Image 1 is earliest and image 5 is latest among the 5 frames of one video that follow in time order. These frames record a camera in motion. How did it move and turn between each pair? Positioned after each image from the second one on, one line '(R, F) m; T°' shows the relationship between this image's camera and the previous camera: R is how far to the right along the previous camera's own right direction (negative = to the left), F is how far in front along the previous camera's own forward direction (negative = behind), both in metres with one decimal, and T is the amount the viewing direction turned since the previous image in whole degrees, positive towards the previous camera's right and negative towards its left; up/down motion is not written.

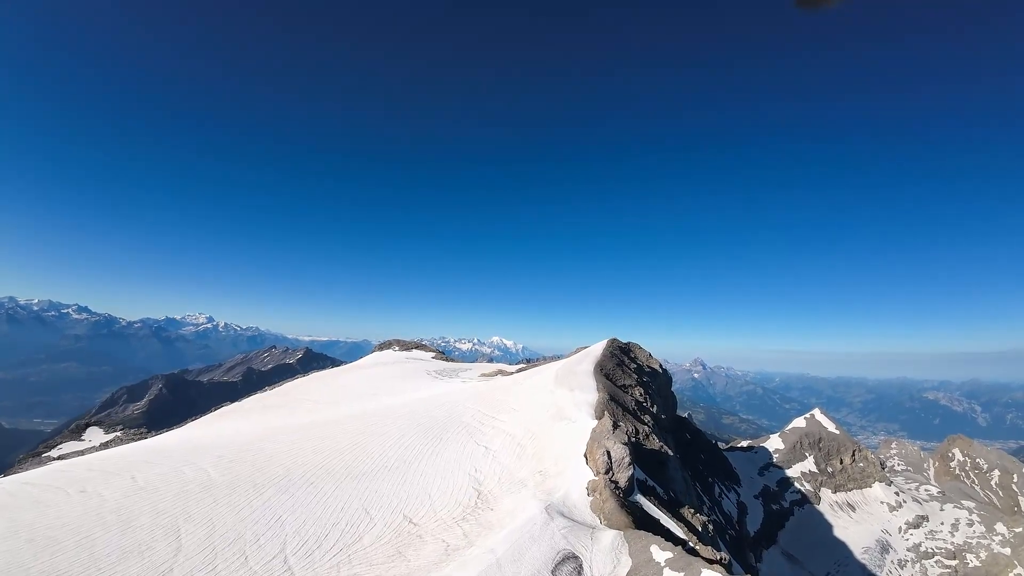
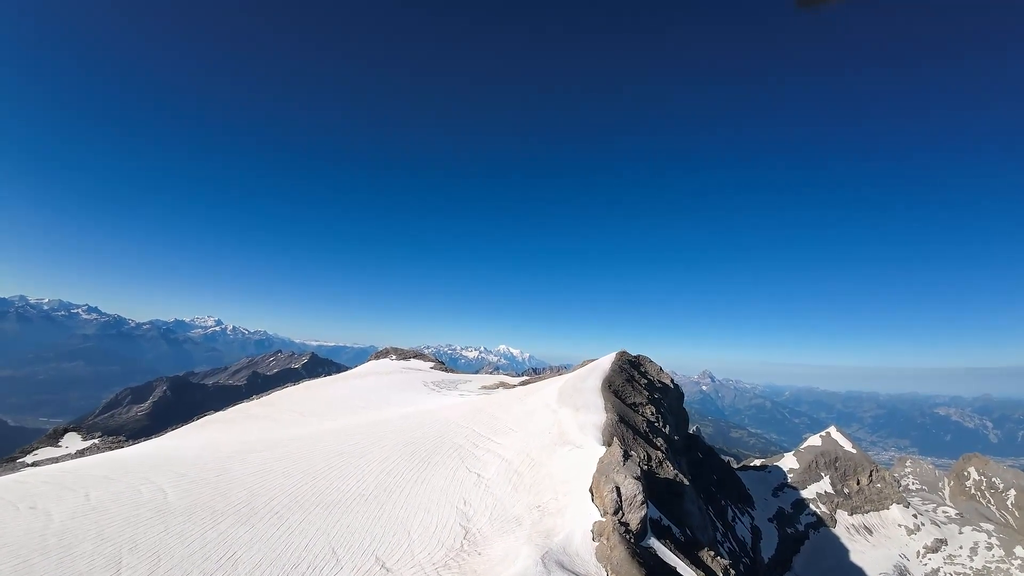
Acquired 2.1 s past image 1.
(+0.8, +4.0) m; -1°
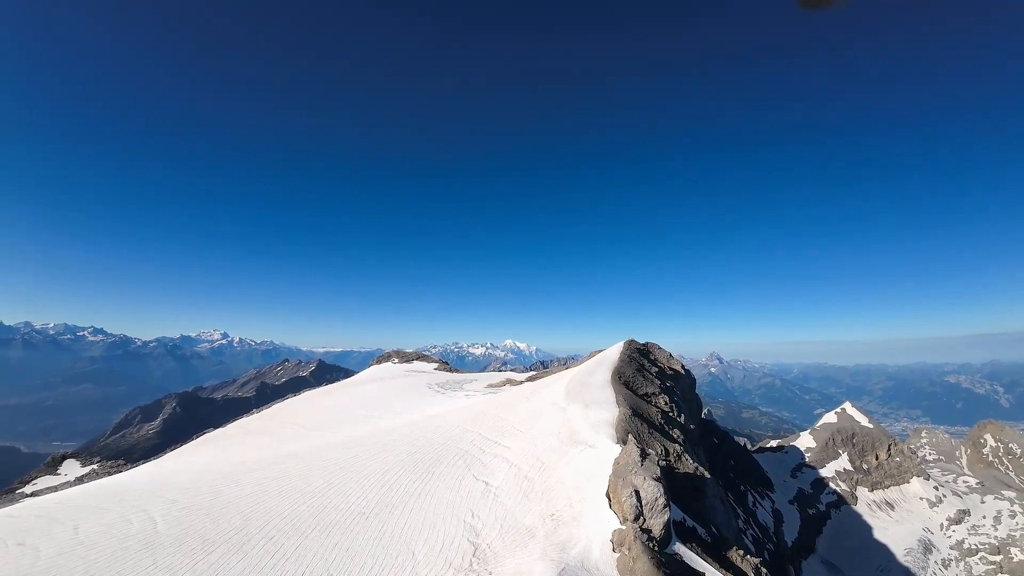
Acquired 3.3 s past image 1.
(+0.4, +2.4) m; 0°
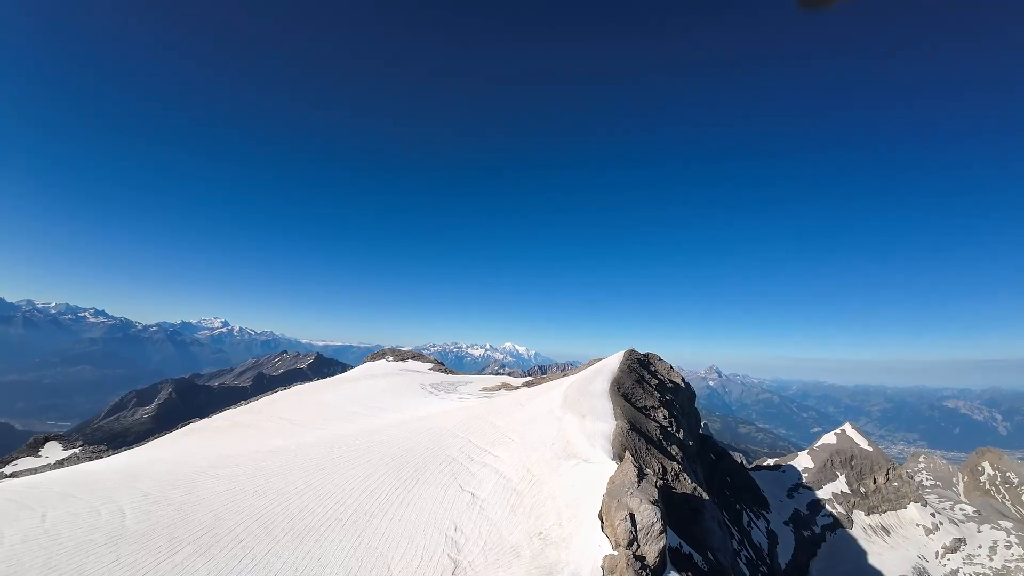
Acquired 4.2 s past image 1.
(+0.3, +1.5) m; 0°
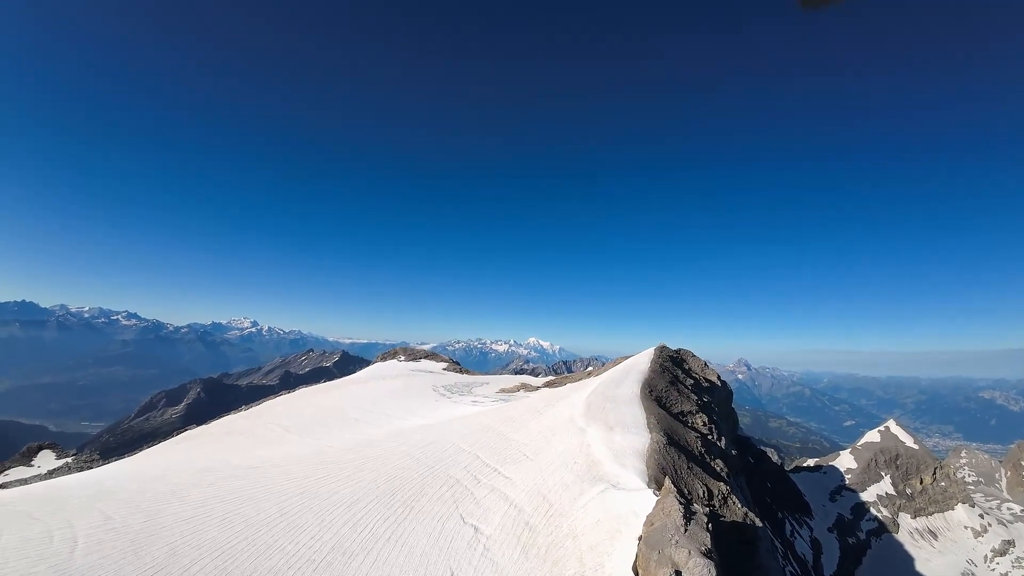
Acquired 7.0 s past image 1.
(+0.8, +5.5) m; -3°
